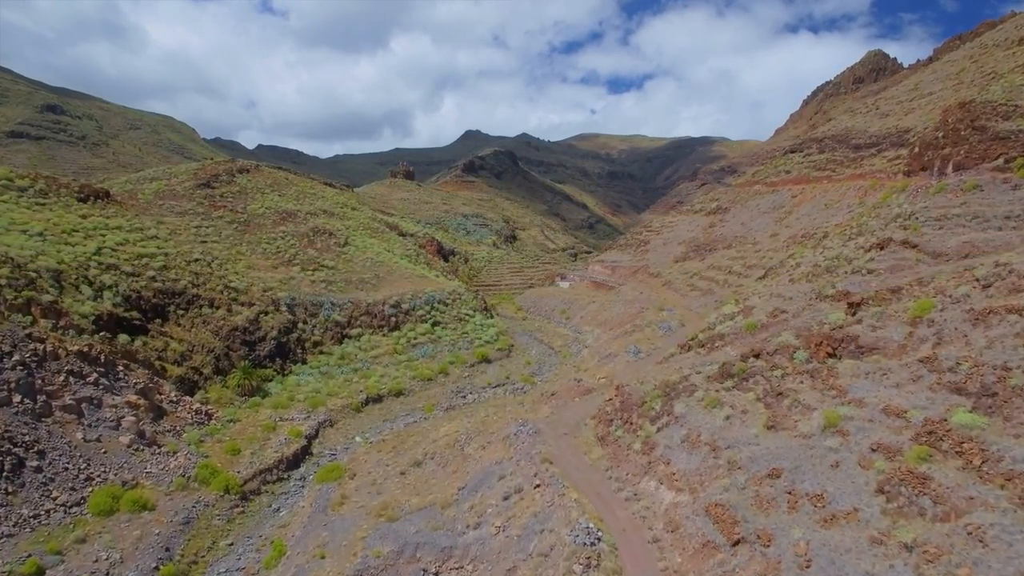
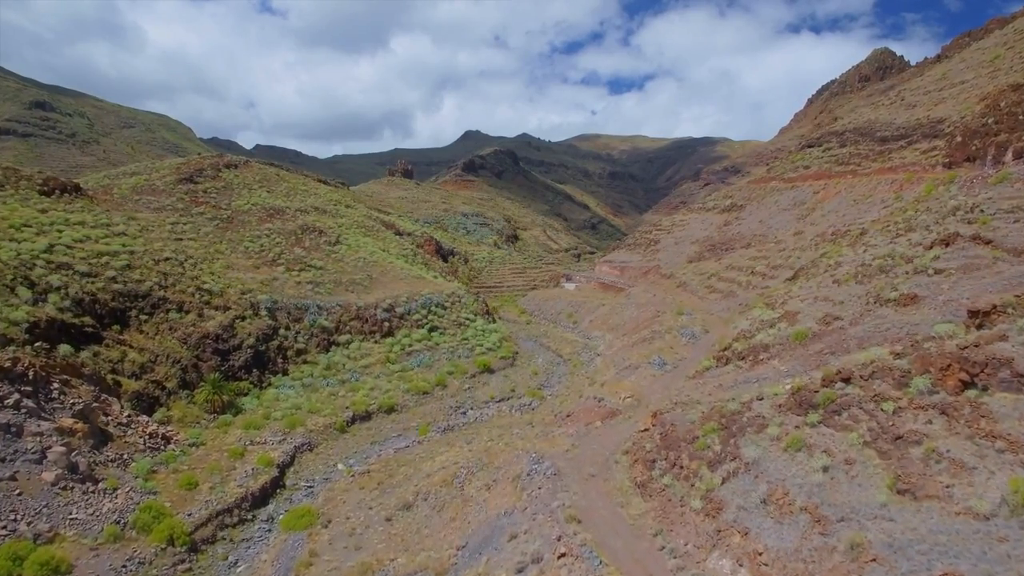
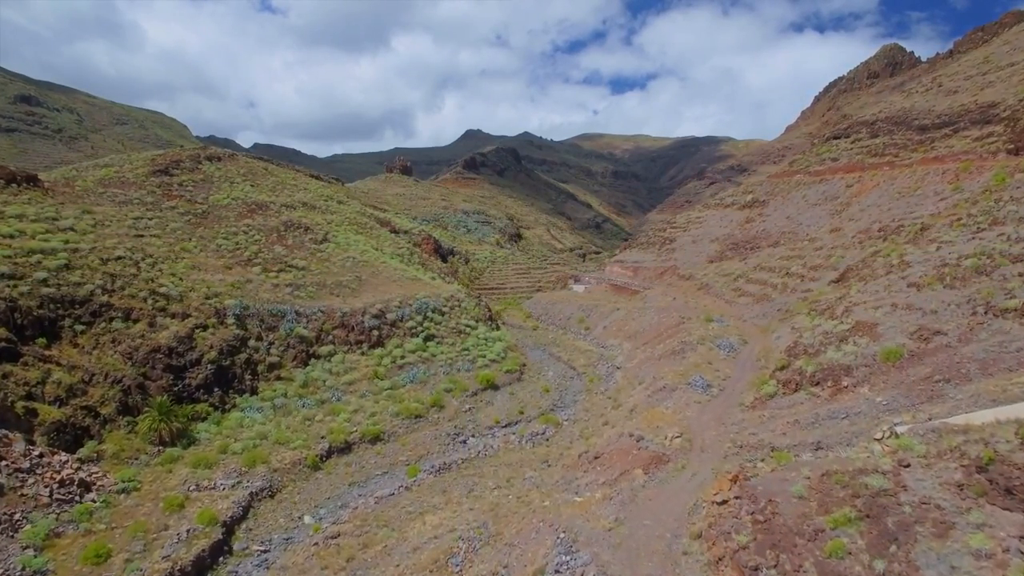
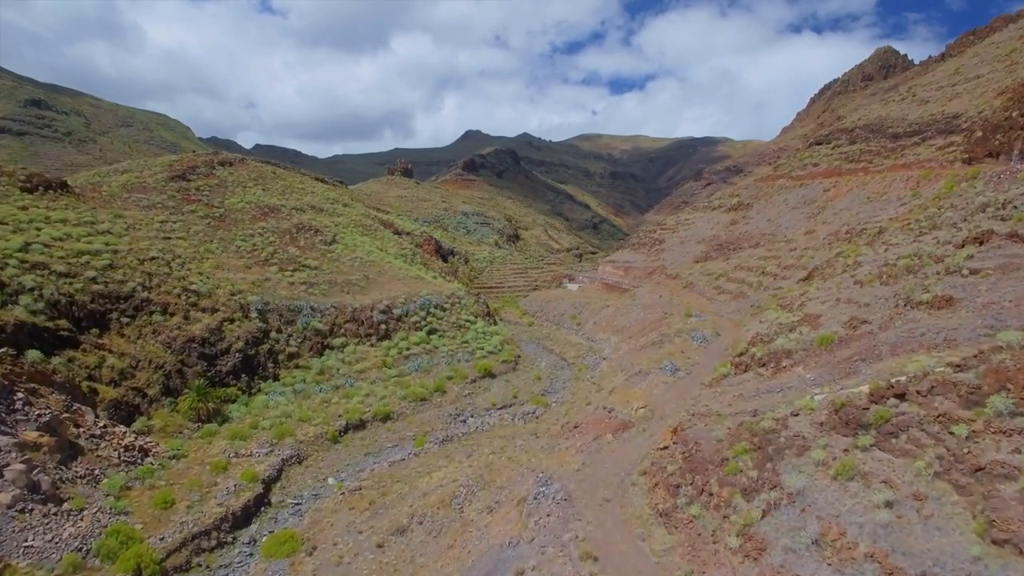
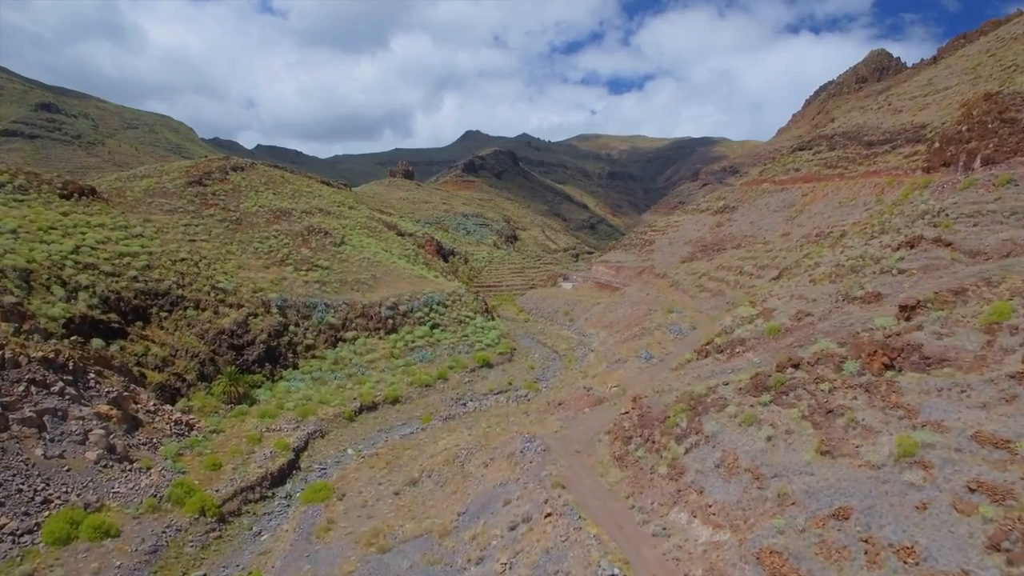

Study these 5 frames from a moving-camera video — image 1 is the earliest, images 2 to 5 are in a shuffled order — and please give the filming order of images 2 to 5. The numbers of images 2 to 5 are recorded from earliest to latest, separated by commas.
5, 2, 4, 3
